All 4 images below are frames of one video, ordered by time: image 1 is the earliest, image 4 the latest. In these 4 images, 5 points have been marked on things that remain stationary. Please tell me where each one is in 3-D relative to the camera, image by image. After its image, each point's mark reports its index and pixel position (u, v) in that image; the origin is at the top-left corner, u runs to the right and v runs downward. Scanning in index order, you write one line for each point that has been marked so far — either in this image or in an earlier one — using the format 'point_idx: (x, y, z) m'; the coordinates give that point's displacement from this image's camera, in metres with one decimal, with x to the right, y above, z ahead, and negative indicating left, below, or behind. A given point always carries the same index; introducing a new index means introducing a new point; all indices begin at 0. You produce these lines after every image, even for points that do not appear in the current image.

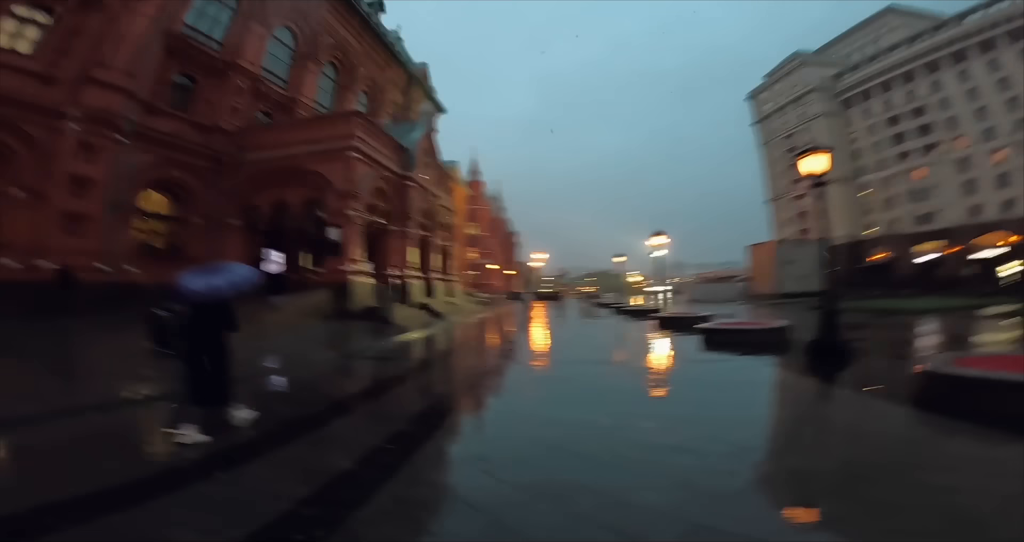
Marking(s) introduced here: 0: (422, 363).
0: (-2.2, -2.2, +11.3) m
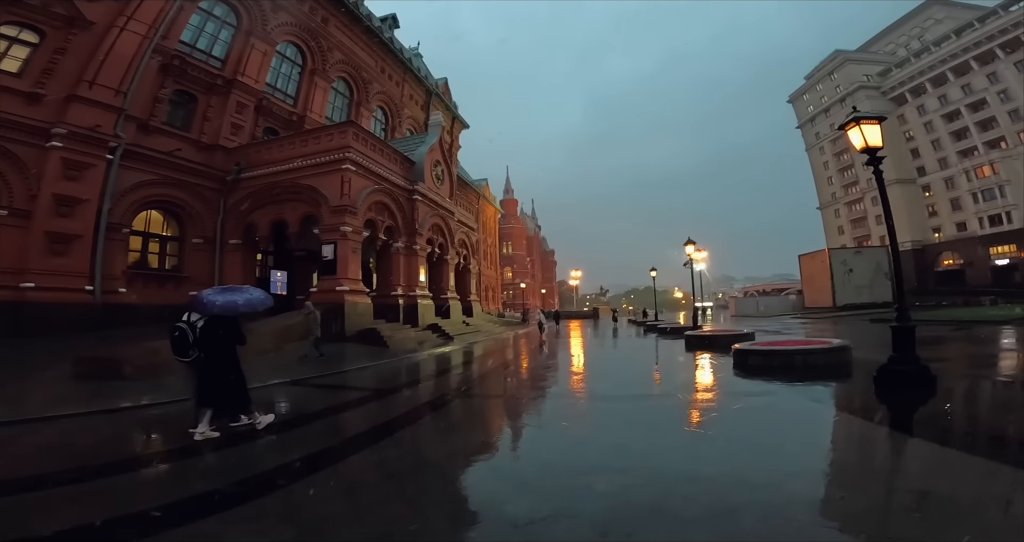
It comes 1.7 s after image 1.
0: (-2.2, -2.5, +10.0) m
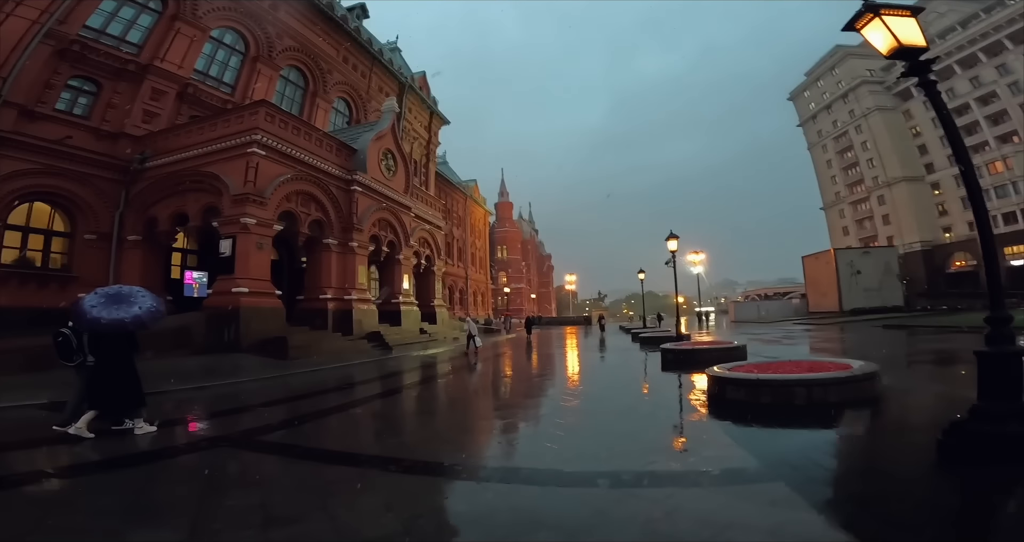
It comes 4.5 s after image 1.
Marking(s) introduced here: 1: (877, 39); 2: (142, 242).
0: (-3.6, -2.5, +7.7) m
1: (+3.1, +1.9, +3.8) m
2: (-10.9, +0.8, +13.8) m
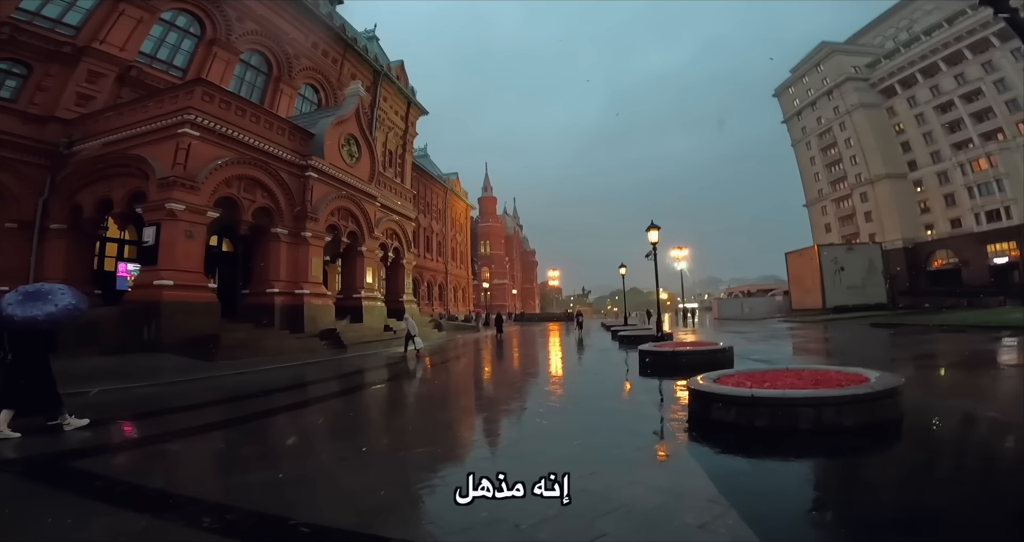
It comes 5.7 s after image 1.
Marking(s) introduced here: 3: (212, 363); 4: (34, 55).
0: (-4.2, -2.3, +6.5) m
1: (+2.6, +2.0, +2.9) m
2: (-11.8, +1.0, +12.4) m
3: (-5.8, -1.9, +9.2) m
4: (-13.7, +6.5, +13.0) m
